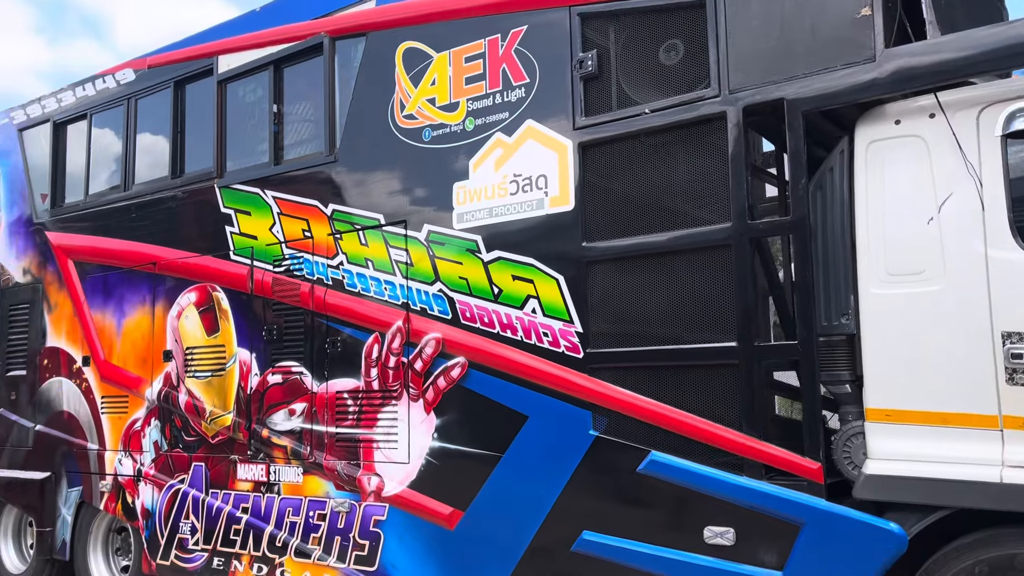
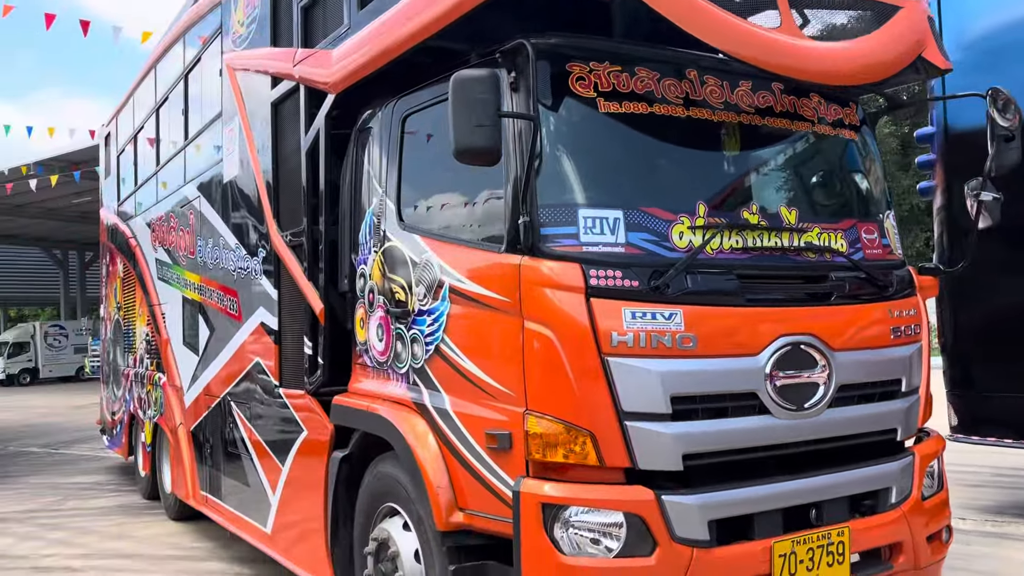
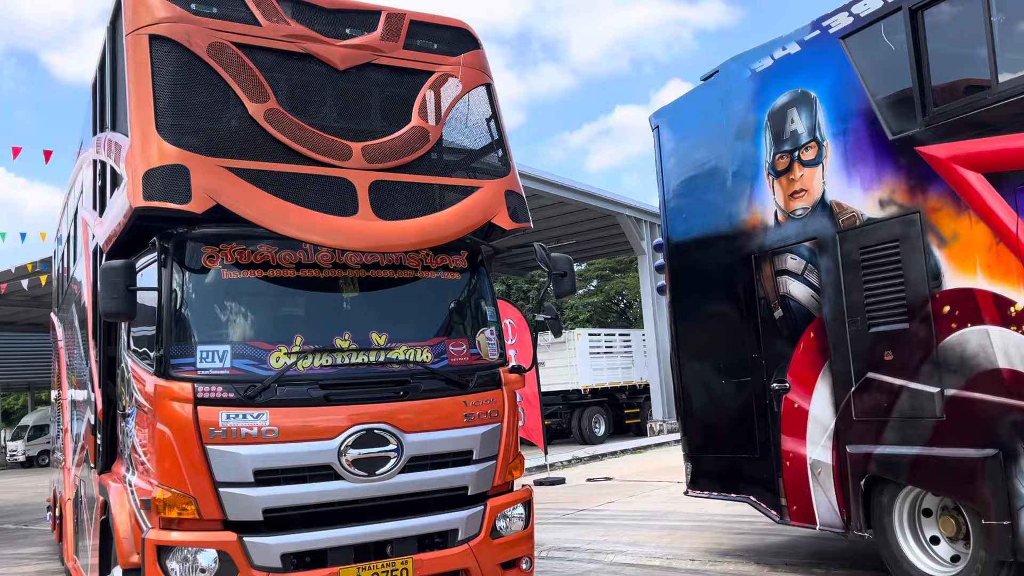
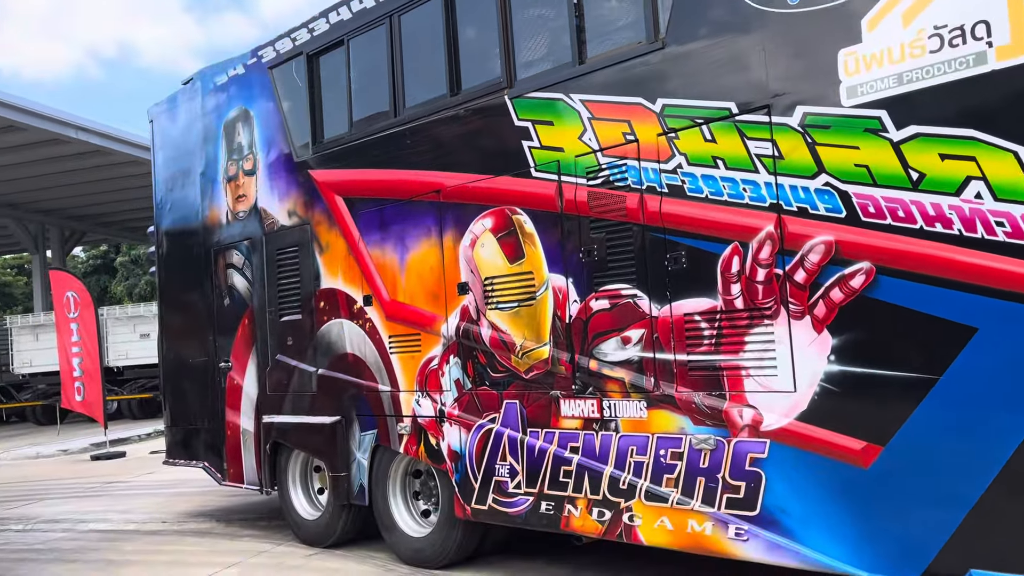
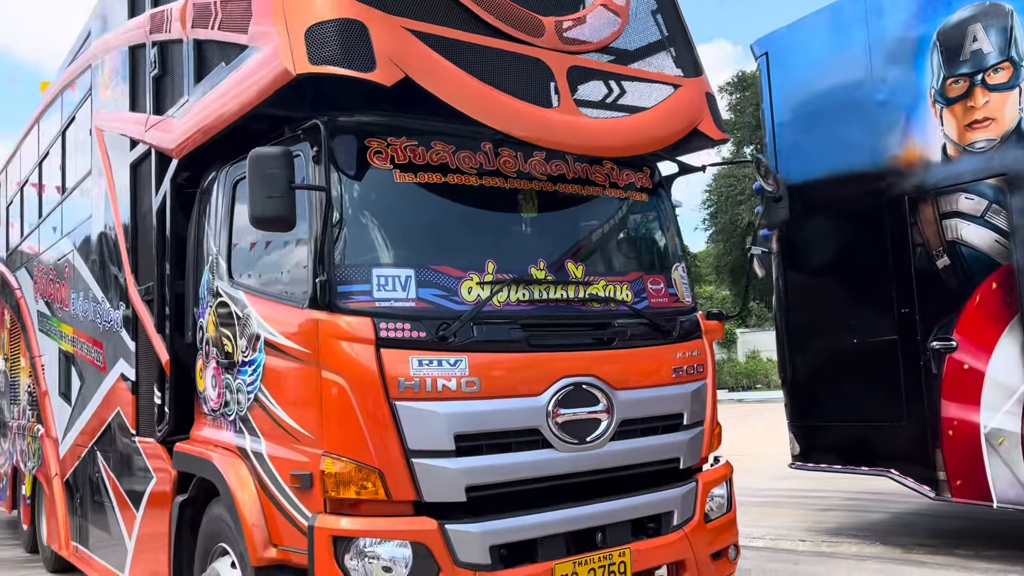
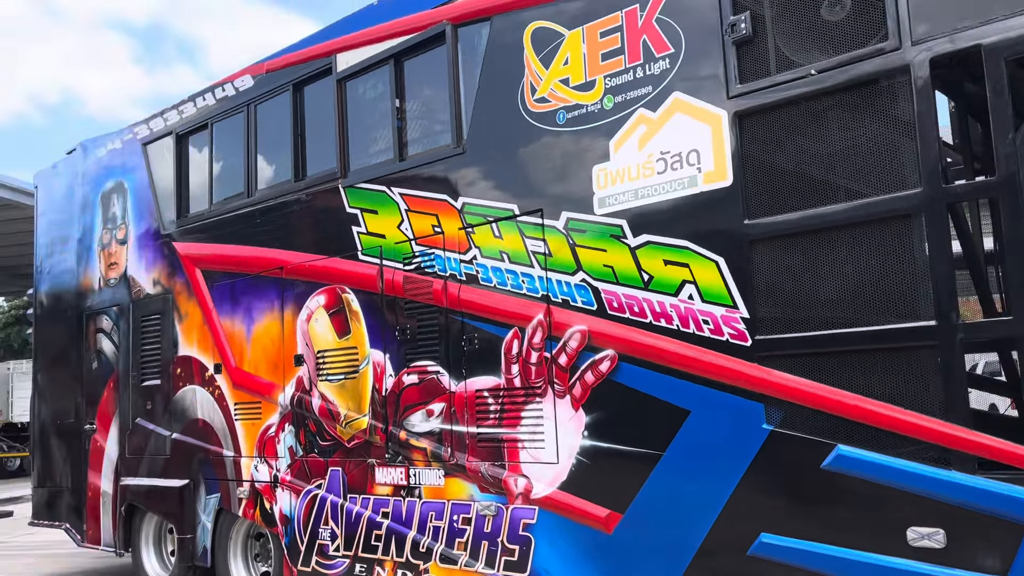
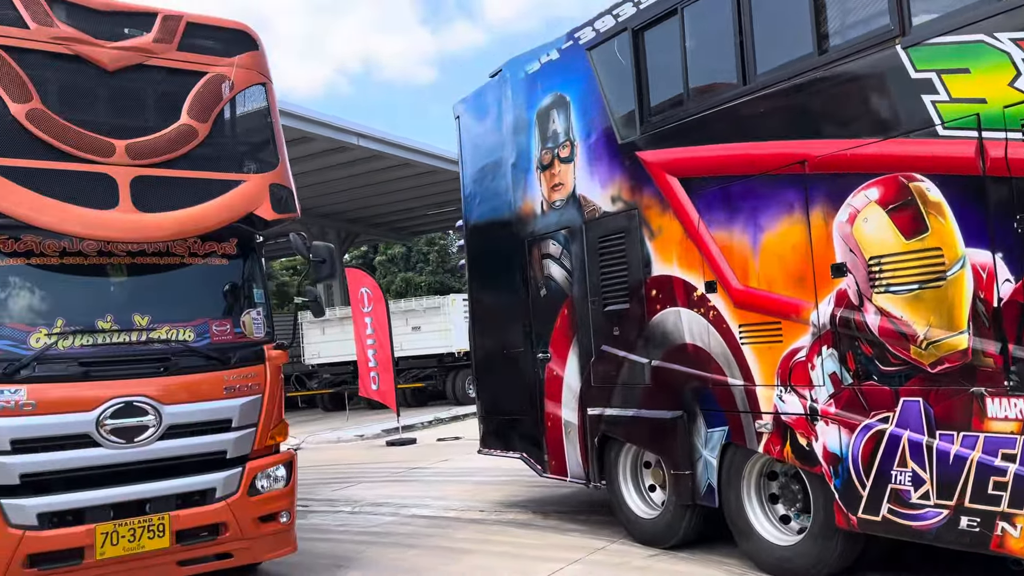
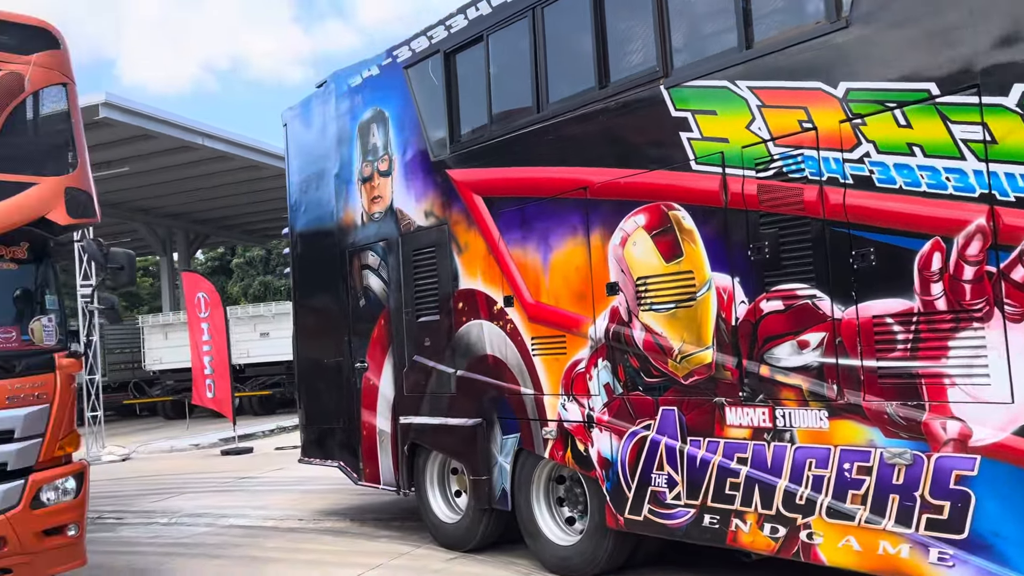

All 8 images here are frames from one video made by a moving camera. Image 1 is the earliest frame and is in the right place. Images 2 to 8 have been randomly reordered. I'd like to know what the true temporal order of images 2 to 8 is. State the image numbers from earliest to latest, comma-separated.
6, 4, 8, 7, 3, 5, 2
